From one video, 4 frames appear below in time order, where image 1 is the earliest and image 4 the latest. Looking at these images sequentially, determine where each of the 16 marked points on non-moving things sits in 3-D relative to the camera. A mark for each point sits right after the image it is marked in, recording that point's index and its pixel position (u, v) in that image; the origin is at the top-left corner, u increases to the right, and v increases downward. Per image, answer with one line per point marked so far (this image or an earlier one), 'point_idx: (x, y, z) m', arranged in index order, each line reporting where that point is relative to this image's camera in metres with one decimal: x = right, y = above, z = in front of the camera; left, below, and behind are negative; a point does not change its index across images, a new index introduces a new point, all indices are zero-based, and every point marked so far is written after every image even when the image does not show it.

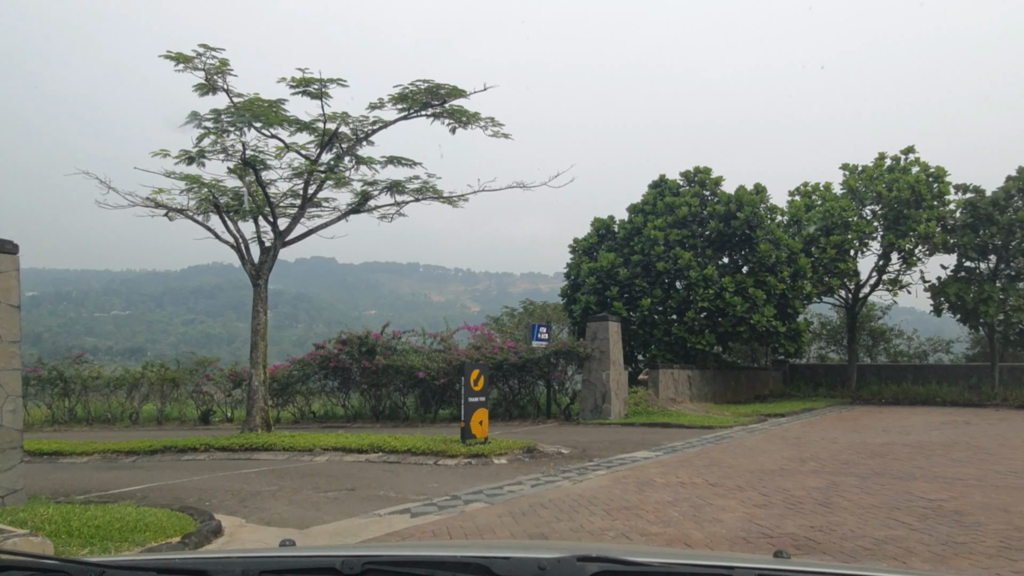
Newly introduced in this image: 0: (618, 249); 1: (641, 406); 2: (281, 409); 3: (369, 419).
0: (+2.7, +1.0, +19.3) m
1: (+2.6, -2.4, +14.9) m
2: (-5.6, -2.9, +18.0) m
3: (-3.4, -3.1, +17.5) m
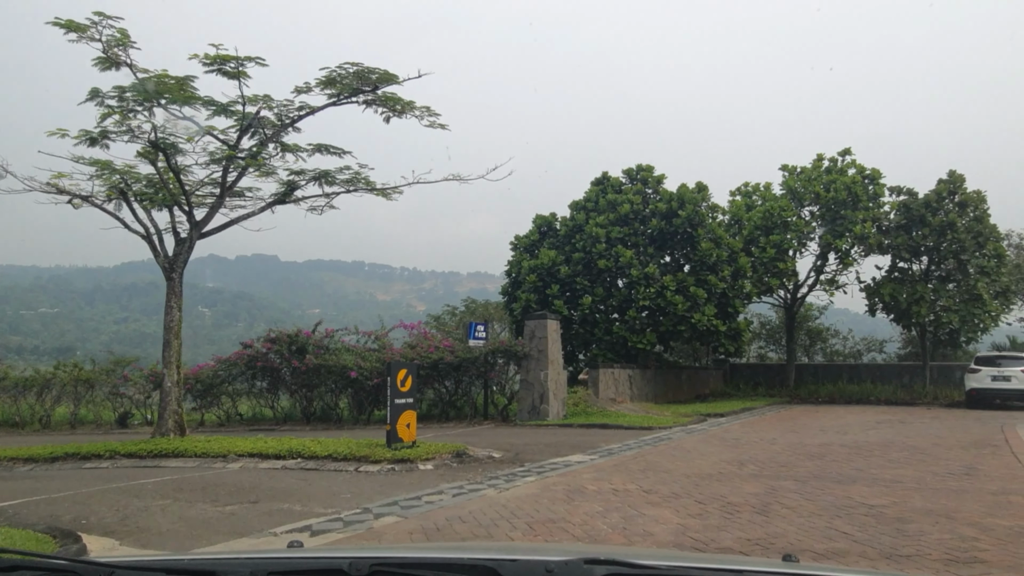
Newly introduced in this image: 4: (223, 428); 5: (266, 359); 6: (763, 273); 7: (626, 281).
0: (+1.2, +1.1, +19.0) m
1: (+1.3, -2.3, +14.5) m
2: (-7.1, -2.8, +17.1) m
3: (-4.8, -3.0, +16.7) m
4: (-6.5, -3.2, +16.6) m
5: (-5.3, -1.5, +16.1) m
6: (+6.5, +0.4, +19.3) m
7: (+2.7, +0.2, +17.8) m
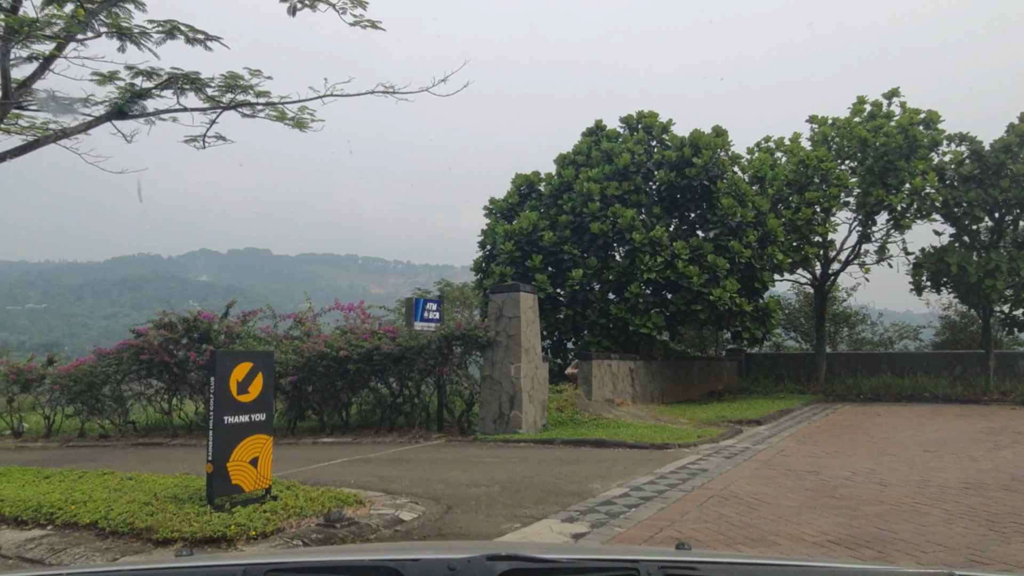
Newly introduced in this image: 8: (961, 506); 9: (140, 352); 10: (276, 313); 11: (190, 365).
0: (+0.6, +1.6, +15.2) m
1: (+0.8, -1.8, +10.8) m
2: (-7.6, -2.4, +13.3) m
3: (-5.3, -2.5, +13.0) m
4: (-7.0, -2.7, +12.9) m
5: (-5.9, -1.0, +12.3) m
6: (+5.9, +1.0, +15.6) m
7: (+2.2, +0.7, +14.0) m
8: (+2.8, -1.4, +4.7) m
9: (-6.2, -1.0, +12.4) m
10: (-3.9, -0.4, +12.6) m
11: (-5.4, -1.3, +12.3) m
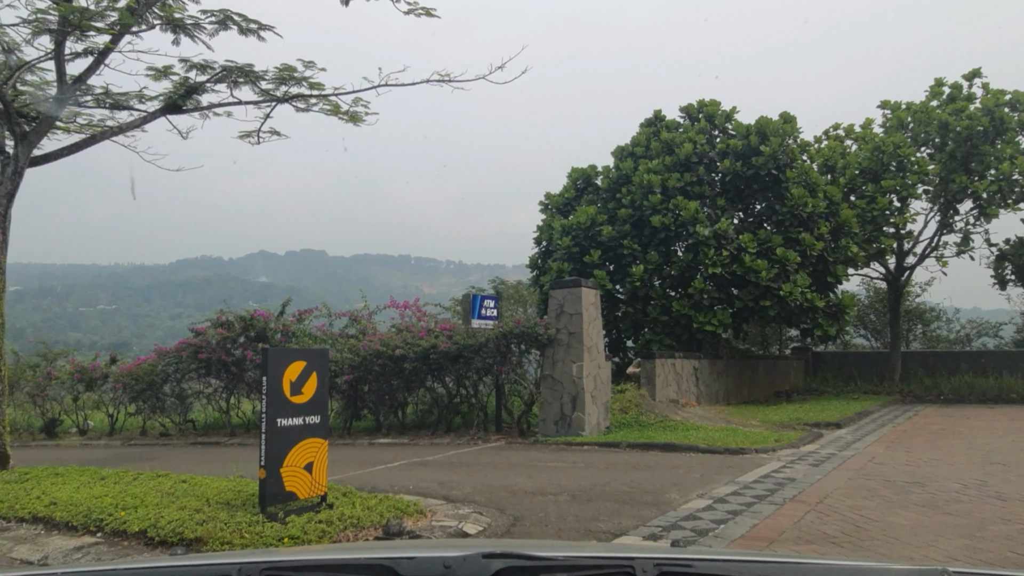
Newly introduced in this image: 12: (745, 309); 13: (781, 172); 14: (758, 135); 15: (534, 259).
0: (+1.8, +1.7, +14.7) m
1: (+1.6, -1.7, +10.3) m
2: (-6.5, -2.3, +13.4) m
3: (-4.3, -2.5, +12.9) m
4: (-6.0, -2.6, +12.9) m
5: (-4.9, -1.0, +12.3) m
6: (+7.1, +1.1, +14.7) m
7: (+3.2, +0.8, +13.5) m
8: (+3.2, -1.3, +4.1) m
9: (-5.2, -1.0, +12.4) m
10: (-3.0, -0.4, +12.5) m
11: (-4.4, -1.2, +12.2) m
12: (+4.3, -0.4, +13.6) m
13: (+5.0, +2.1, +13.8) m
14: (+4.6, +2.8, +13.9) m
15: (+0.4, +0.6, +15.1) m
